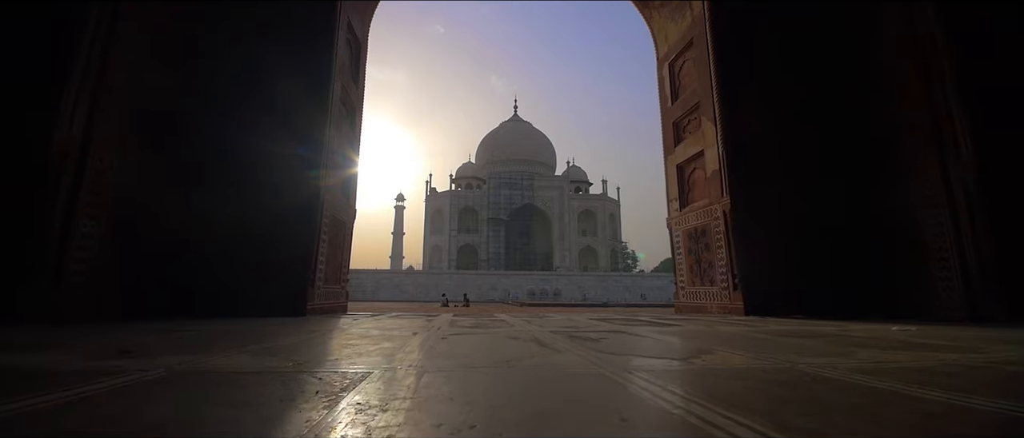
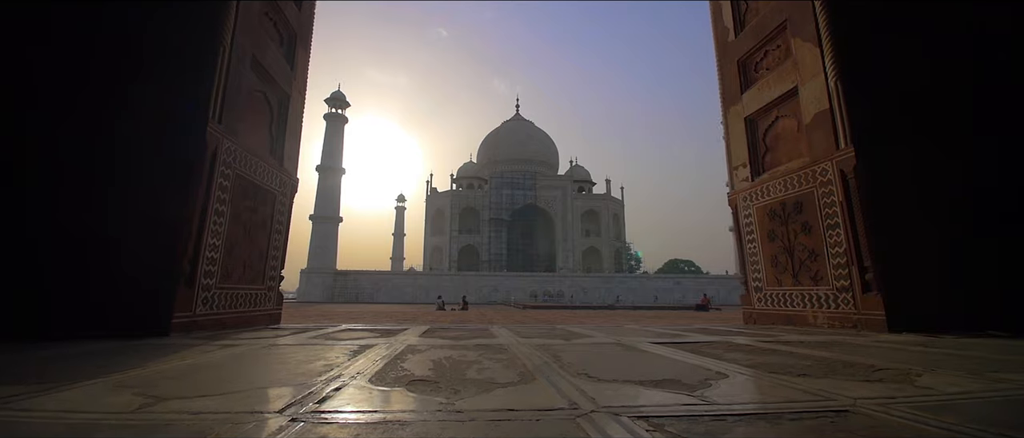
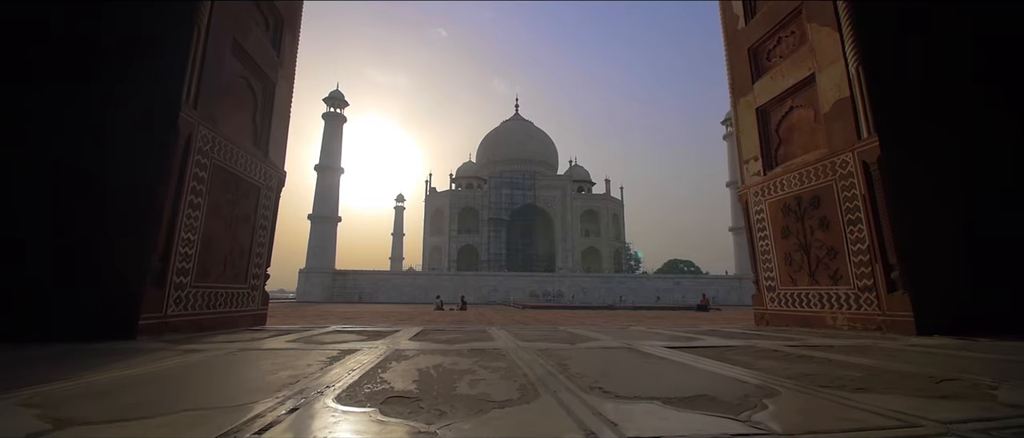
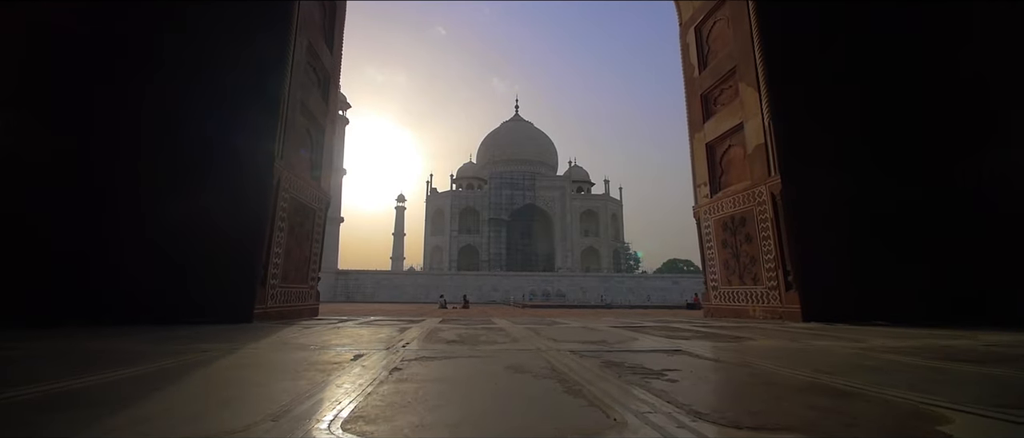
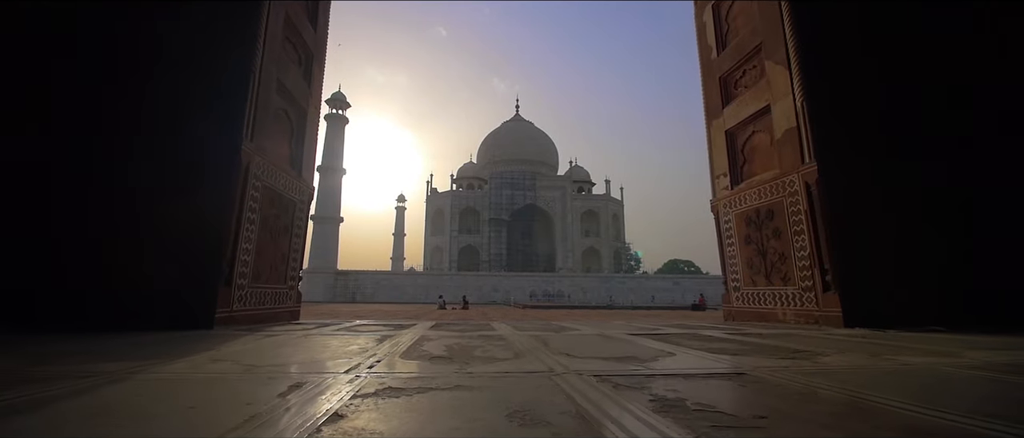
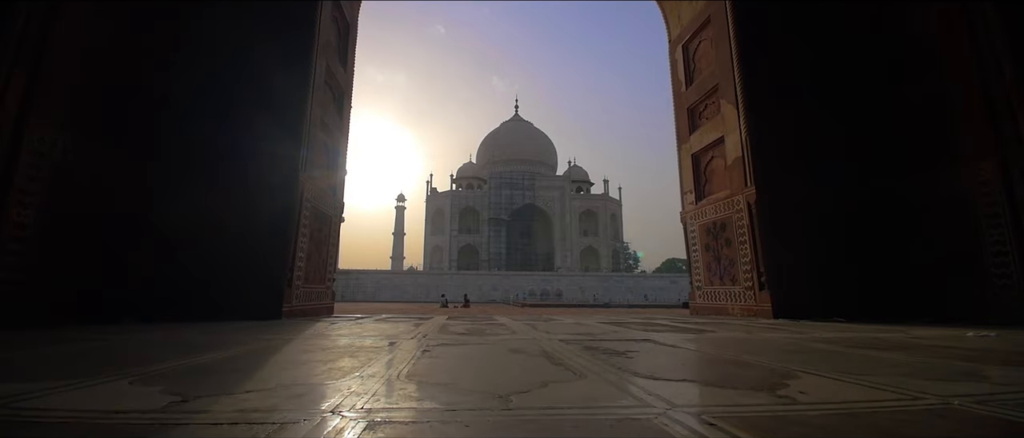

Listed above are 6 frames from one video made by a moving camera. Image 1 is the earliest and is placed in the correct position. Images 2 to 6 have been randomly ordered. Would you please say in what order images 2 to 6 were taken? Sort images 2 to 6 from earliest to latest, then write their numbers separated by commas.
6, 4, 5, 2, 3
